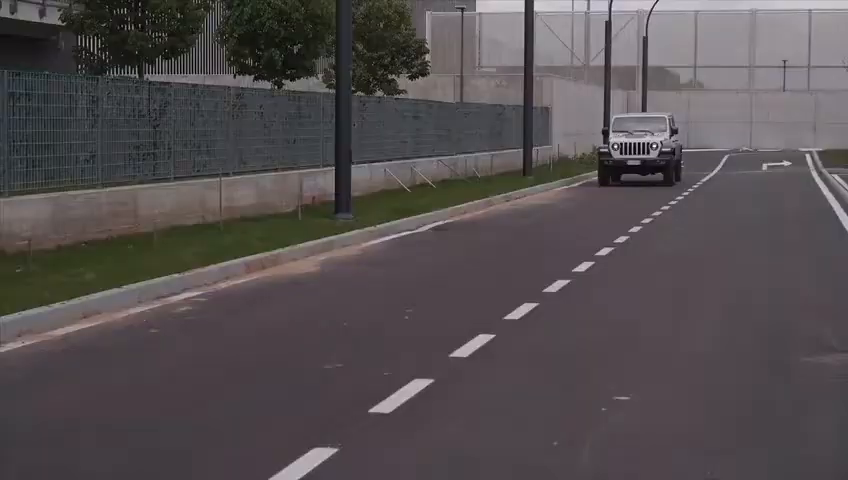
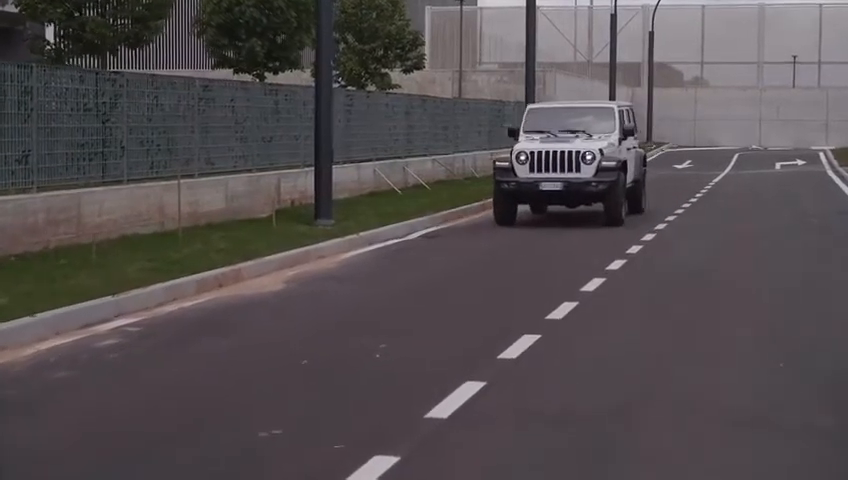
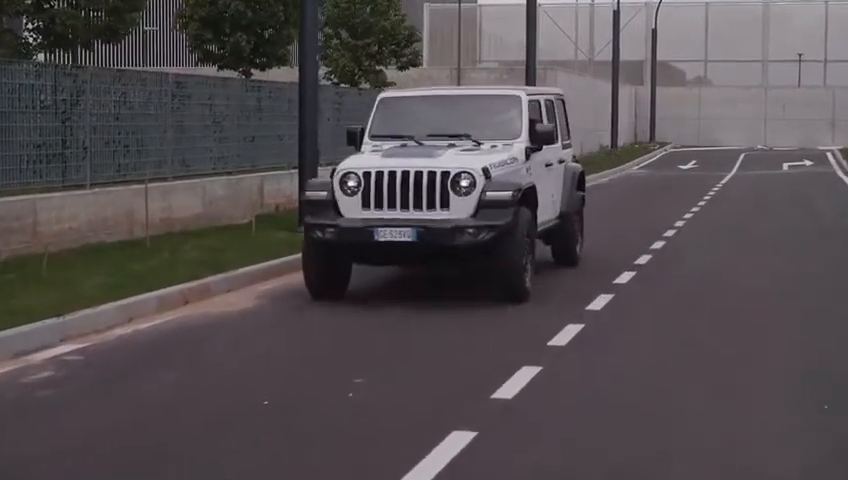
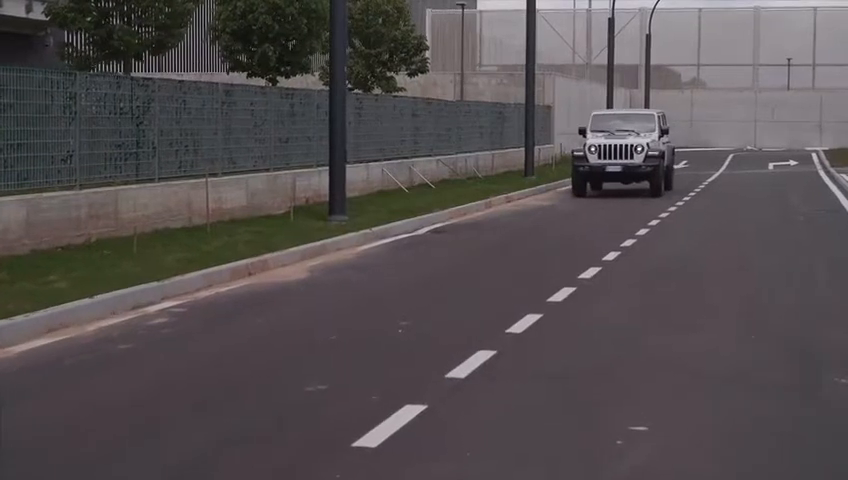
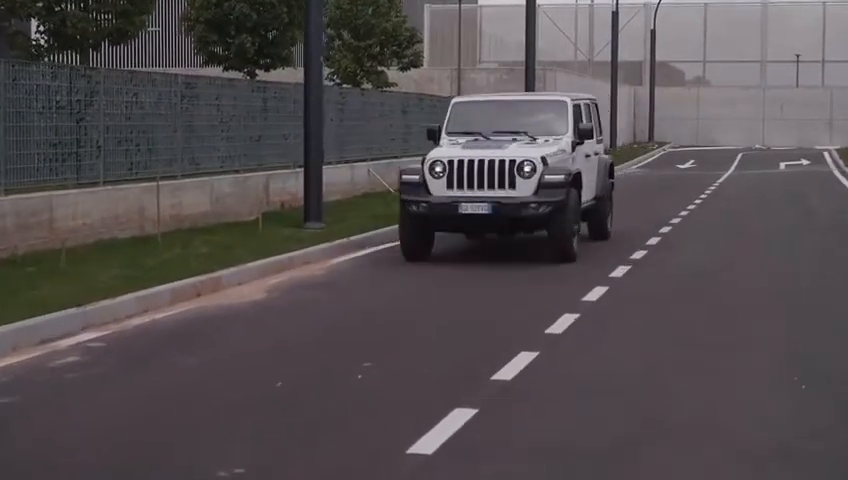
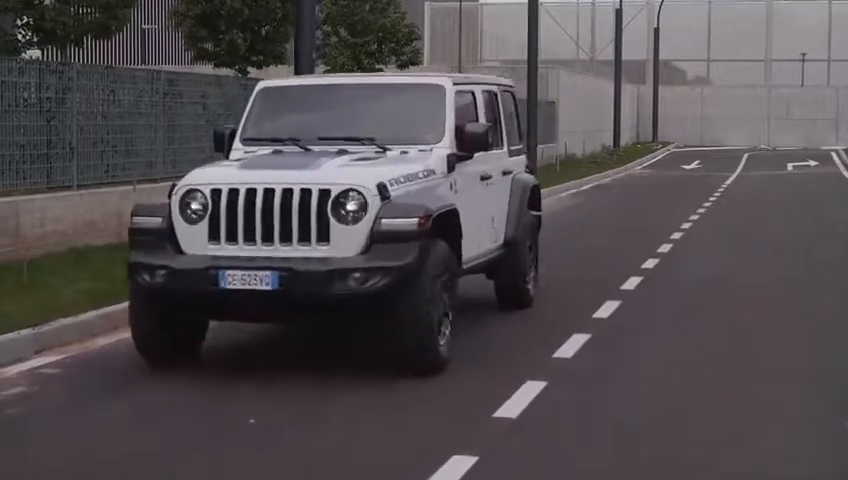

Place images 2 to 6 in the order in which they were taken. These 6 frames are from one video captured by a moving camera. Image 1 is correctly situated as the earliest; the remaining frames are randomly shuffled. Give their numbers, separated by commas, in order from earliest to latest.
4, 2, 5, 3, 6
